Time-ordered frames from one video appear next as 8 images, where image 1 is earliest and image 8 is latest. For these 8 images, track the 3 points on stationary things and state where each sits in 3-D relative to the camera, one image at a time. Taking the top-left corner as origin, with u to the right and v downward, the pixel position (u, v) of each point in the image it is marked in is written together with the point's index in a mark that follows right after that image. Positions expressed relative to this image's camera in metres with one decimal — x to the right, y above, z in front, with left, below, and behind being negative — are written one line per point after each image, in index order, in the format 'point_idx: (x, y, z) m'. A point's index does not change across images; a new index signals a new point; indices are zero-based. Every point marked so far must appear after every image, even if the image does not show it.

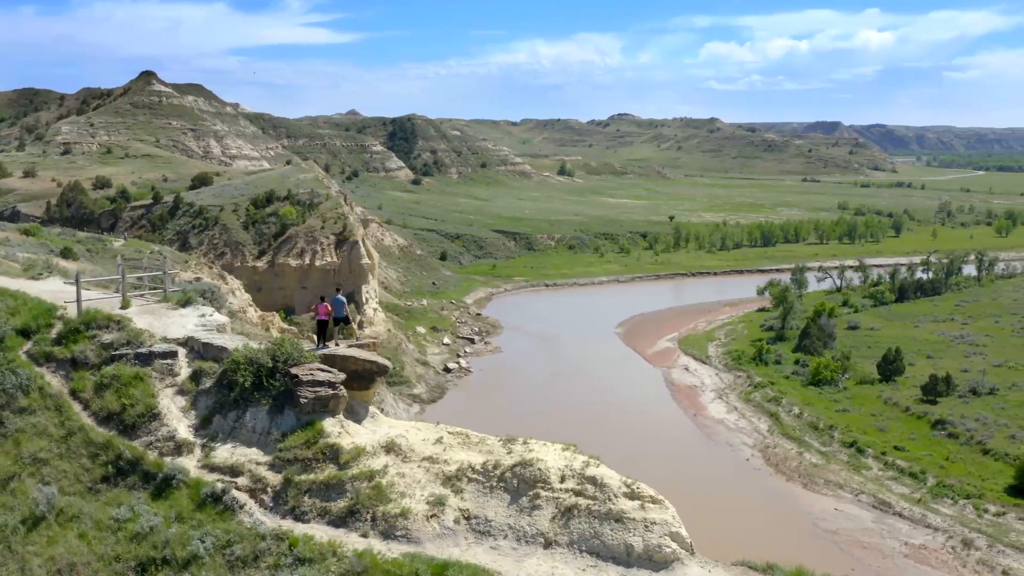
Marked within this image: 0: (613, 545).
0: (+0.9, -2.2, +10.5) m
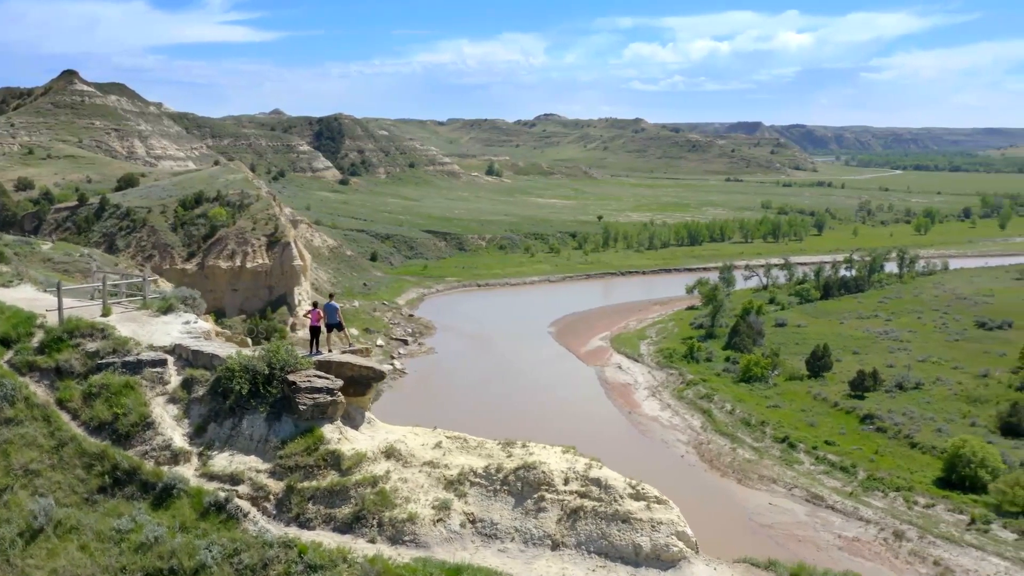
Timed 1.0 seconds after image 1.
0: (+1.0, -2.3, +10.7) m
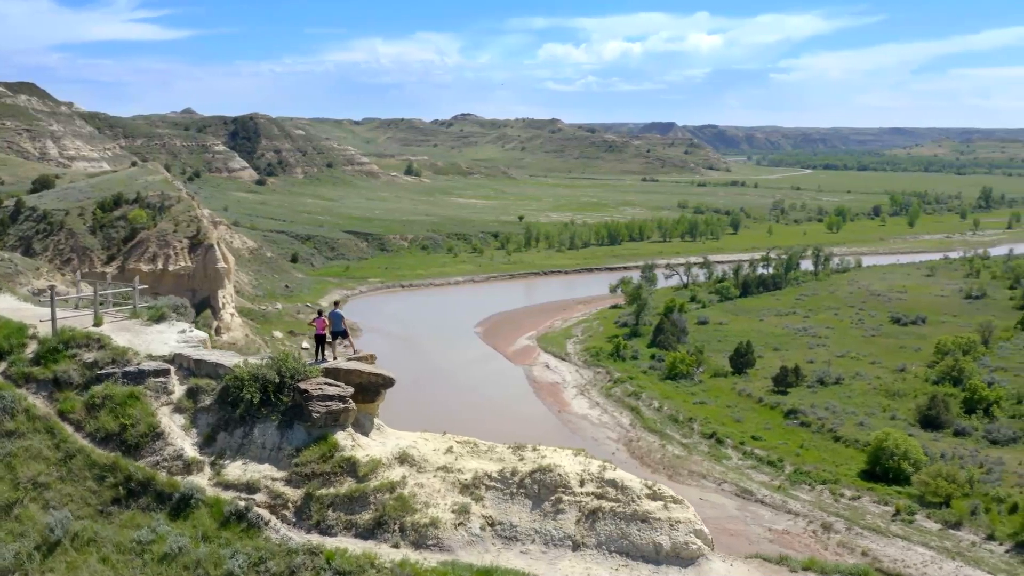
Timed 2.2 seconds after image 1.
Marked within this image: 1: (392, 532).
0: (+1.2, -2.4, +11.0) m
1: (-1.1, -2.3, +11.2) m
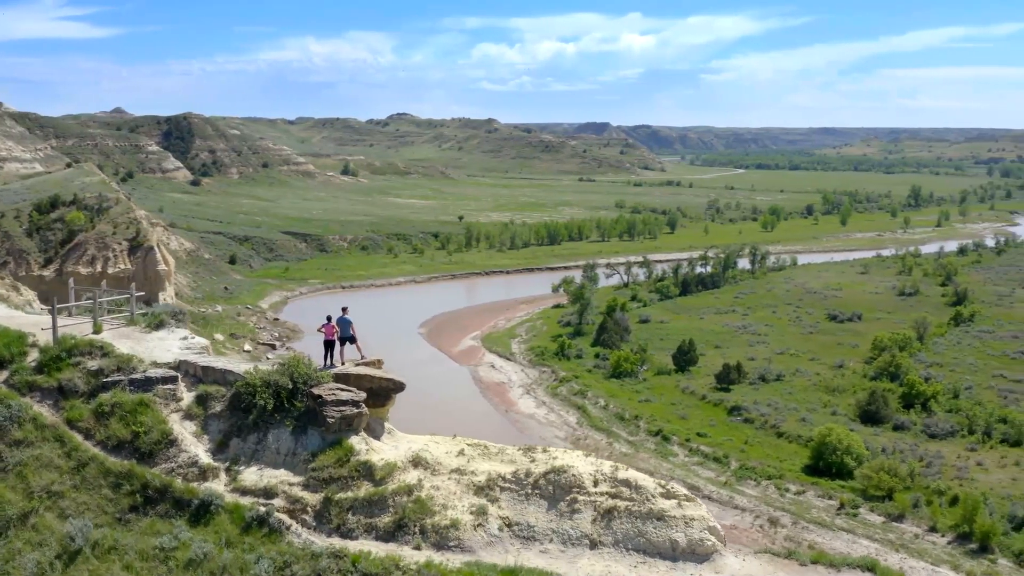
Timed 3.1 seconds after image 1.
0: (+1.4, -2.4, +11.3) m
1: (-0.9, -2.4, +11.4) m
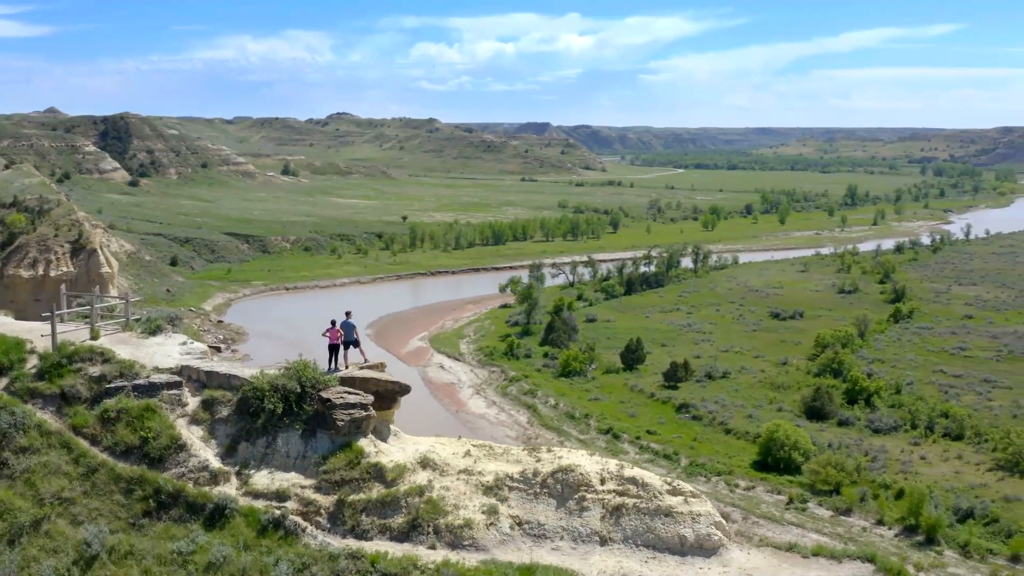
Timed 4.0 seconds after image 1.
0: (+1.5, -2.4, +11.7) m
1: (-0.8, -2.4, +11.6) m
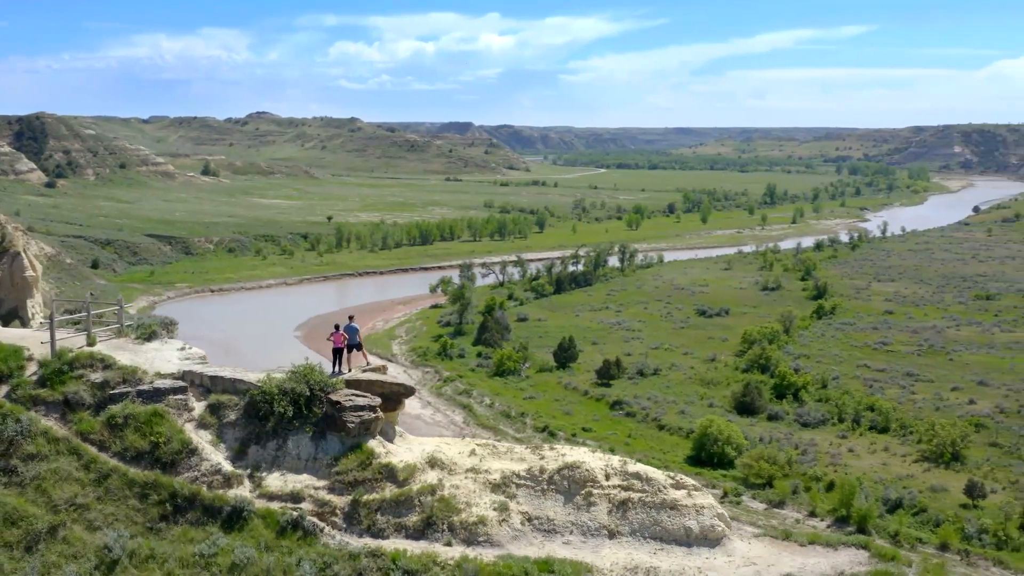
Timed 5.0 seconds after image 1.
0: (+1.6, -2.5, +12.2) m
1: (-0.7, -2.4, +12.0) m
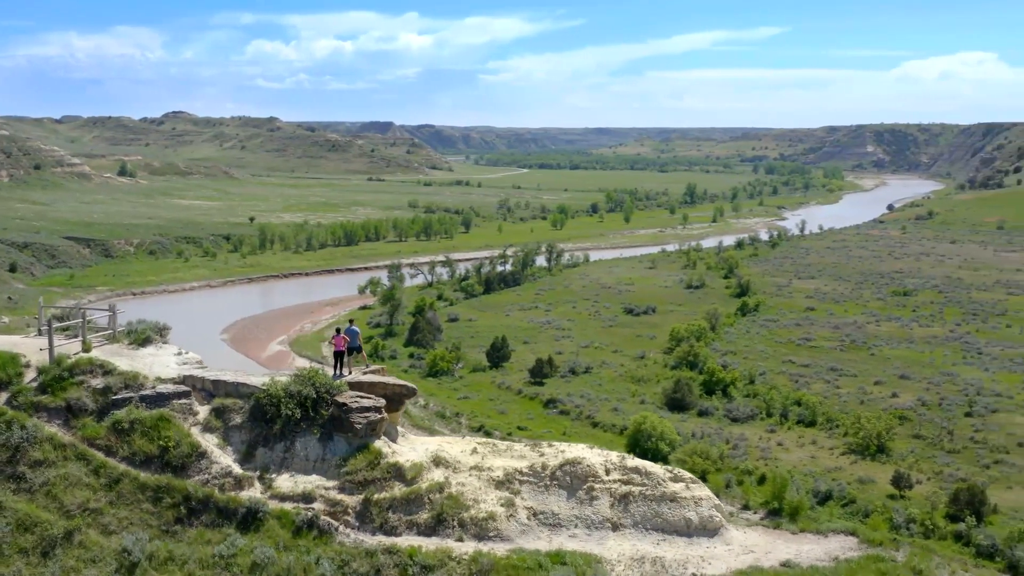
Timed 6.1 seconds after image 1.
0: (+1.7, -2.5, +12.7) m
1: (-0.6, -2.5, +12.3) m
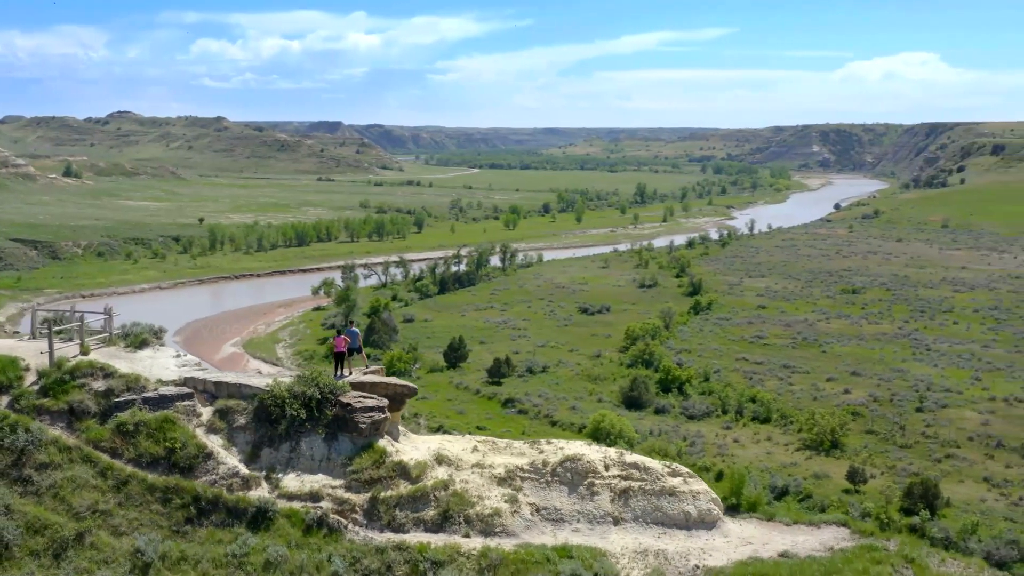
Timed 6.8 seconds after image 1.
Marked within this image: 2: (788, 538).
0: (+1.7, -2.5, +13.1) m
1: (-0.6, -2.5, +12.6) m
2: (+3.3, -3.0, +14.1) m
